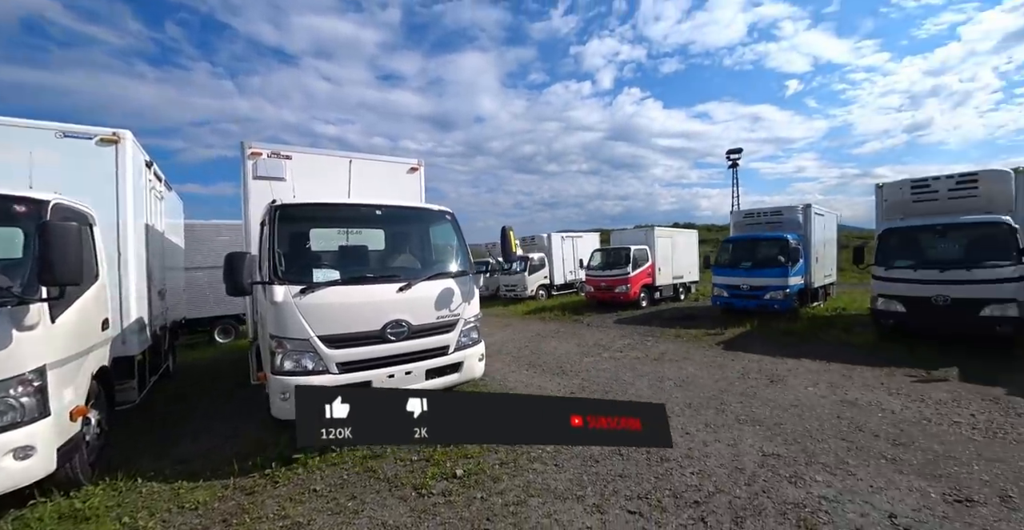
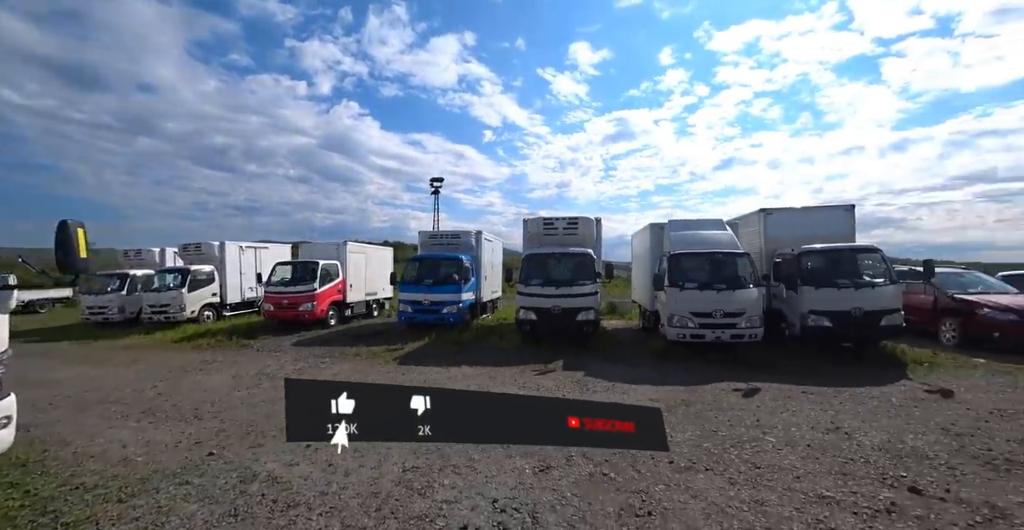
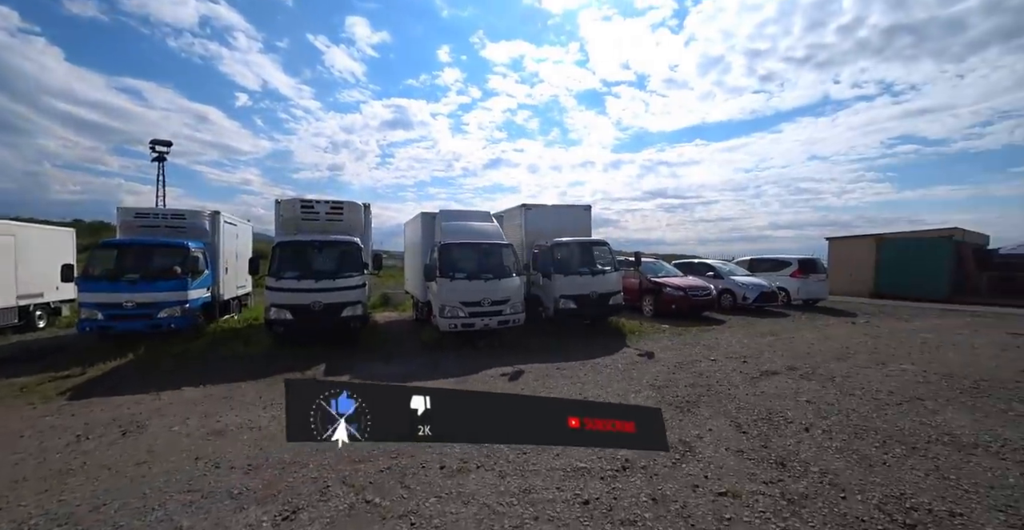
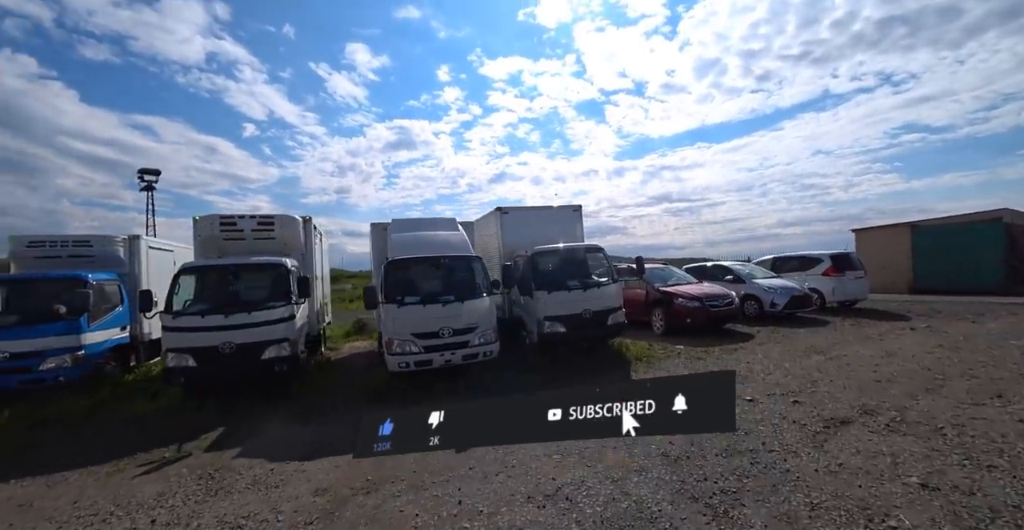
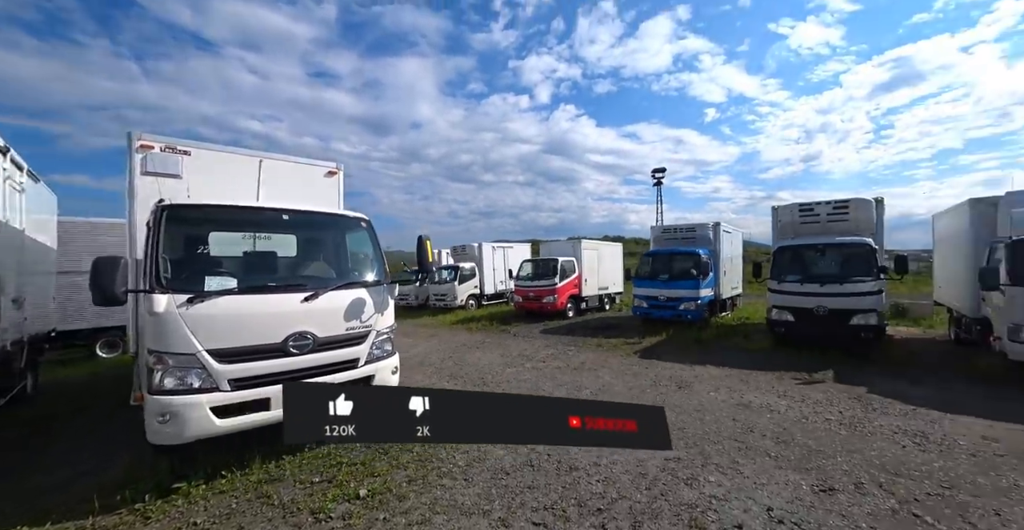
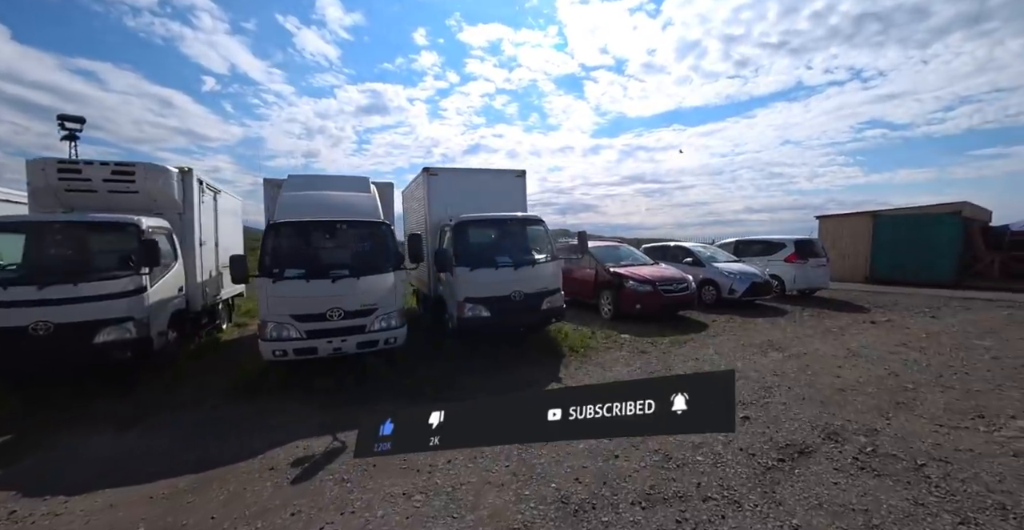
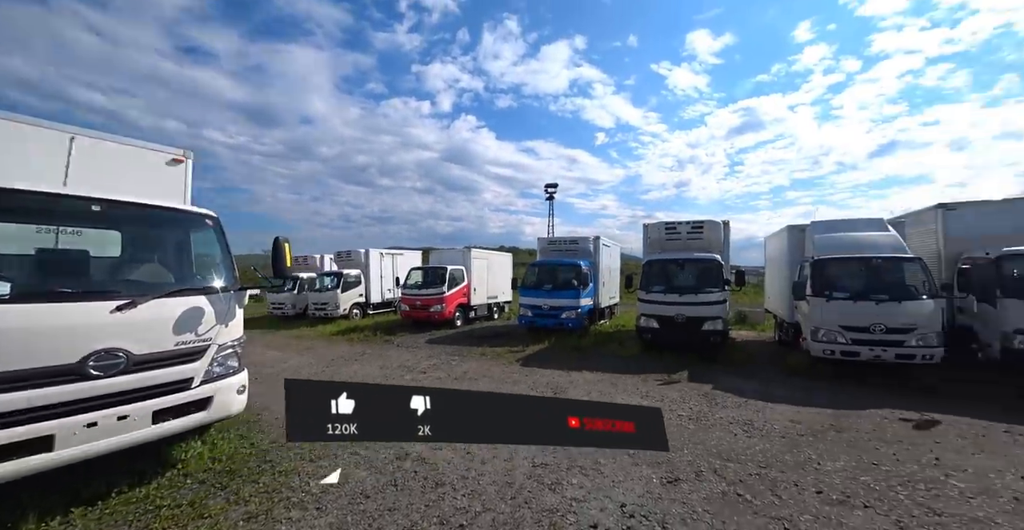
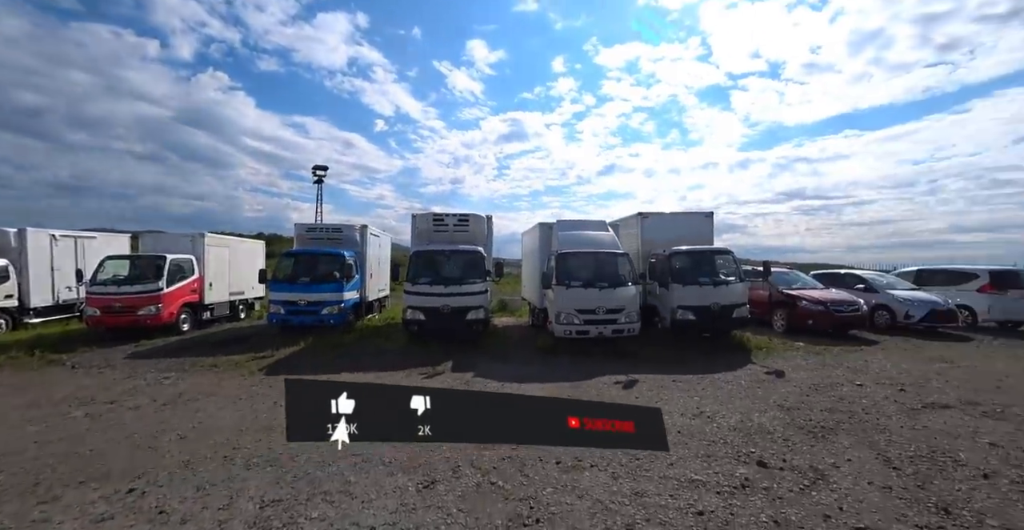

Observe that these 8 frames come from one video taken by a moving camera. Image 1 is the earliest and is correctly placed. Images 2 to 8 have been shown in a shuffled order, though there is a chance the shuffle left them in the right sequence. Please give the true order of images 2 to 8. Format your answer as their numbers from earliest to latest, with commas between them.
5, 7, 2, 8, 3, 4, 6
